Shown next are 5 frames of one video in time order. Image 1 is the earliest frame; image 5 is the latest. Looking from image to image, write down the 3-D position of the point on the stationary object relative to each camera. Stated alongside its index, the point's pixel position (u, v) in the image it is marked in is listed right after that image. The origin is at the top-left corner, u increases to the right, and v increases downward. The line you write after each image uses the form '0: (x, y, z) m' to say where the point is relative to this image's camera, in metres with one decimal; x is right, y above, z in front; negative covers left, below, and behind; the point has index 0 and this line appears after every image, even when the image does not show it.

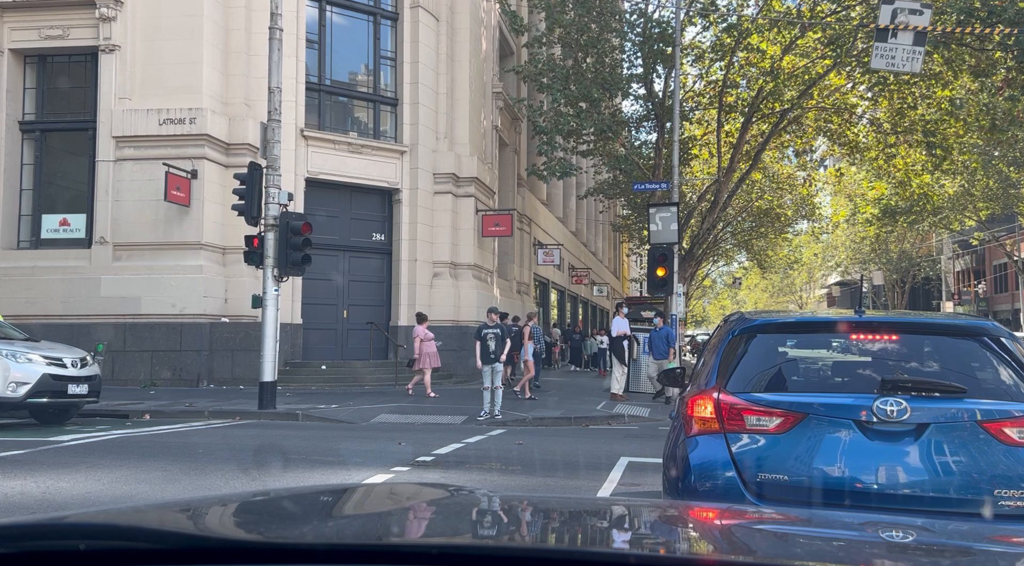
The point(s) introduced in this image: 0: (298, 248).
0: (-3.4, +0.5, +14.2) m
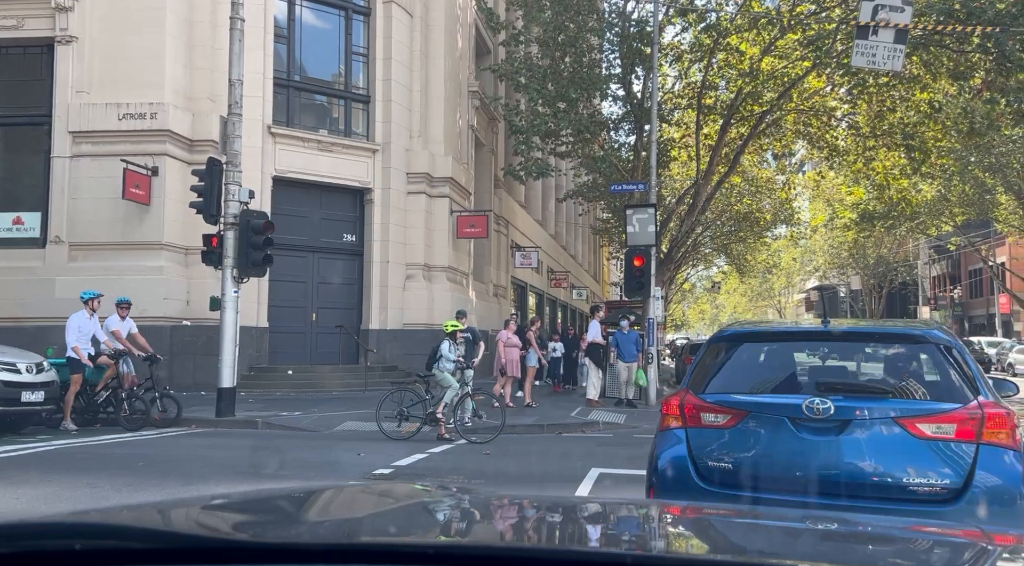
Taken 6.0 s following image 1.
0: (-3.8, +0.5, +13.7) m
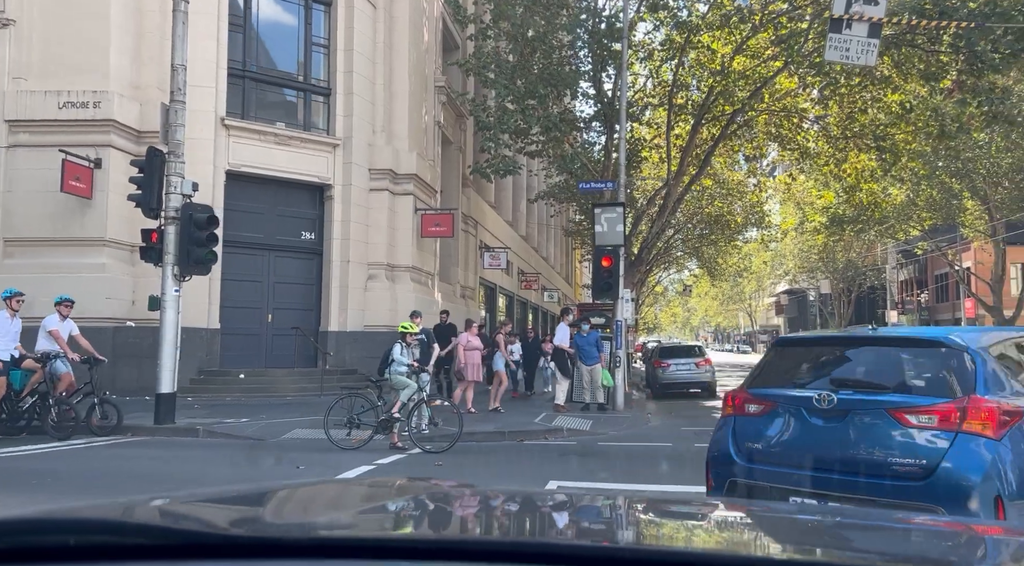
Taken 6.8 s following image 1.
0: (-4.3, +0.5, +13.0) m
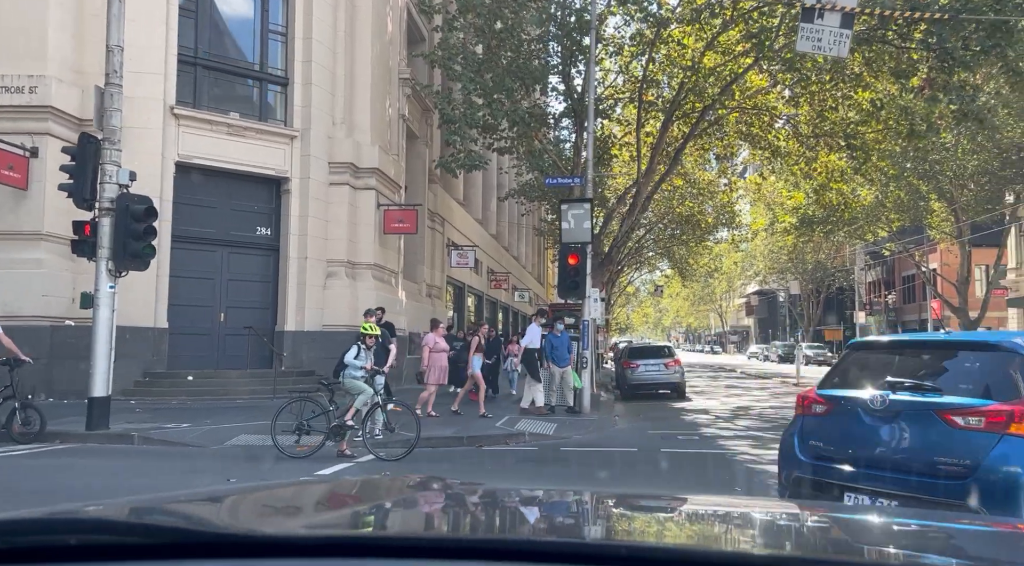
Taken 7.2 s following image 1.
0: (-4.8, +0.6, +12.3) m
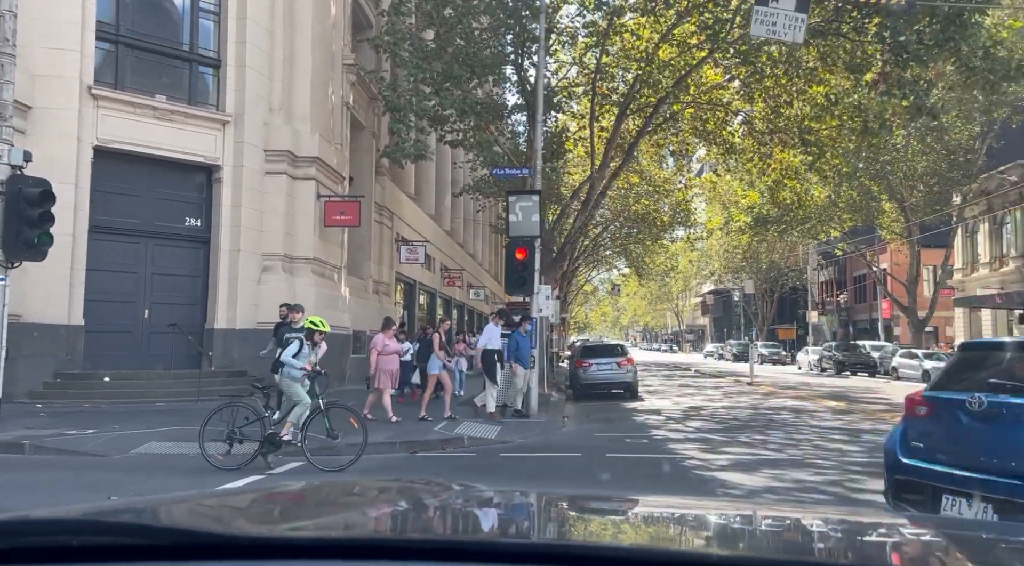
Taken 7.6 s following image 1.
0: (-5.5, +0.7, +11.3) m
